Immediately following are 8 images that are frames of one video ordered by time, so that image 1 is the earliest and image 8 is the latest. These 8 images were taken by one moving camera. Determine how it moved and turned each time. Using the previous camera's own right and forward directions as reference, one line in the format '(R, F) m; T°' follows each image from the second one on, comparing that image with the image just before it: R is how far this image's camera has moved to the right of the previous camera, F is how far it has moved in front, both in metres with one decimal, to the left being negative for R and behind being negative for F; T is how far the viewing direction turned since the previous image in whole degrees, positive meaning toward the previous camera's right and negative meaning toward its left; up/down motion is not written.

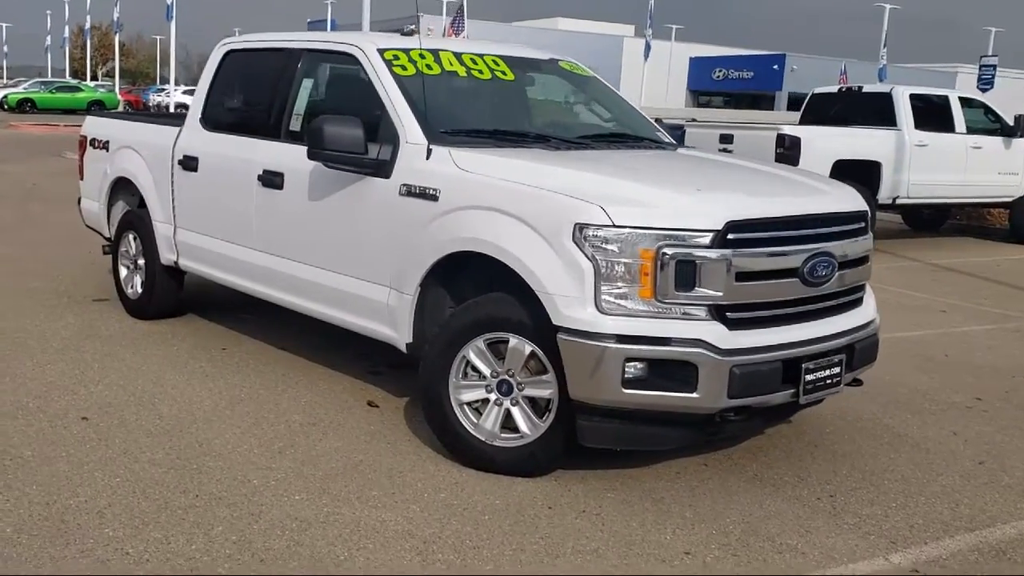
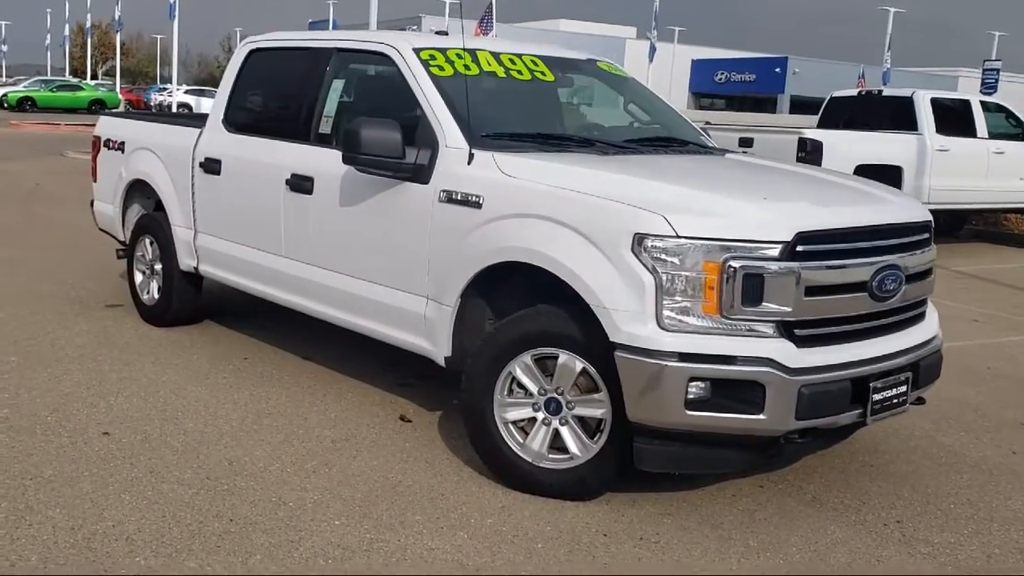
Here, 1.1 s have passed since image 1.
(-0.2, +0.2) m; 0°
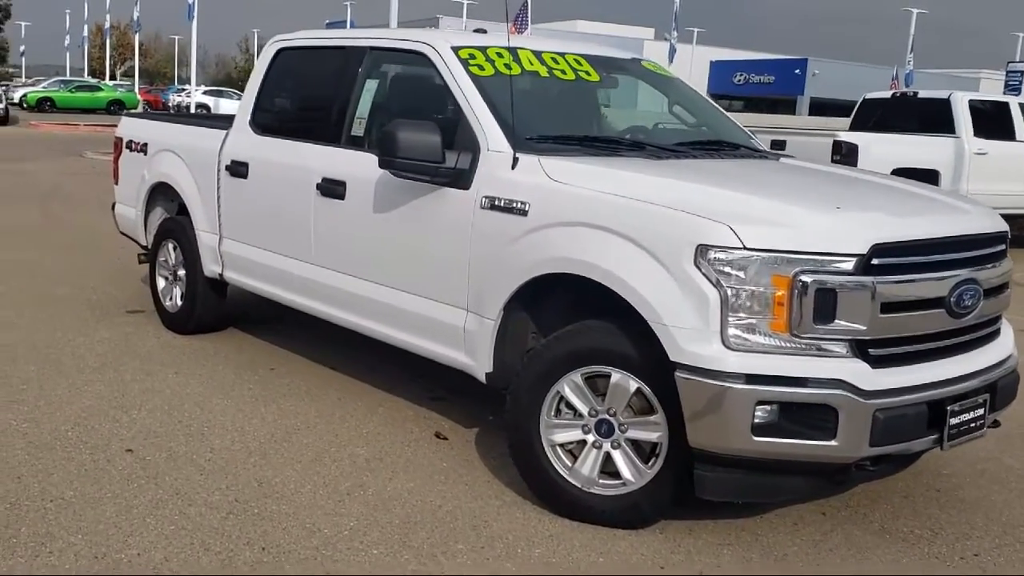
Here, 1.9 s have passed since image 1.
(-0.1, +0.3) m; -1°
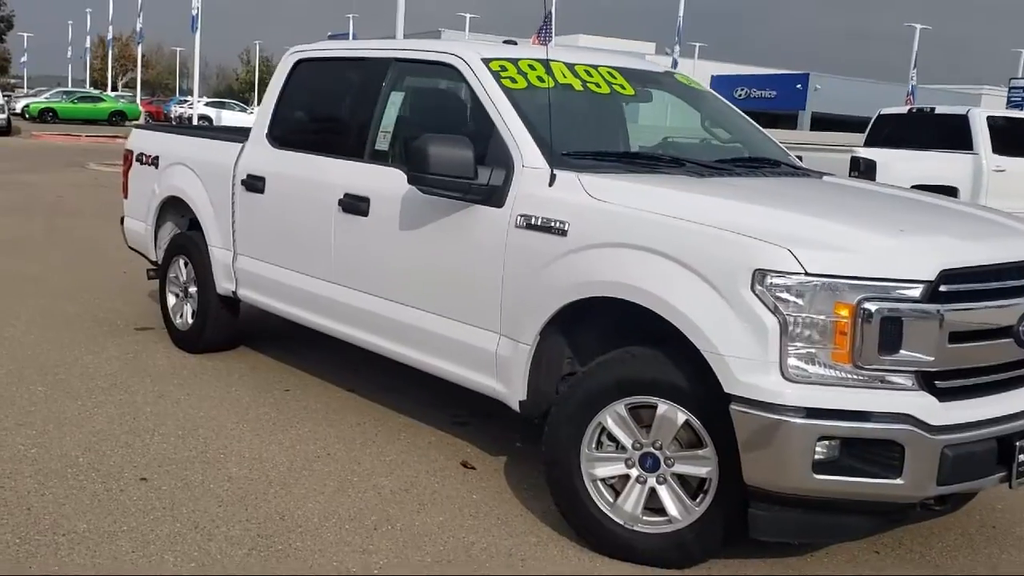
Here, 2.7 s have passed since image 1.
(-0.2, +0.2) m; 0°
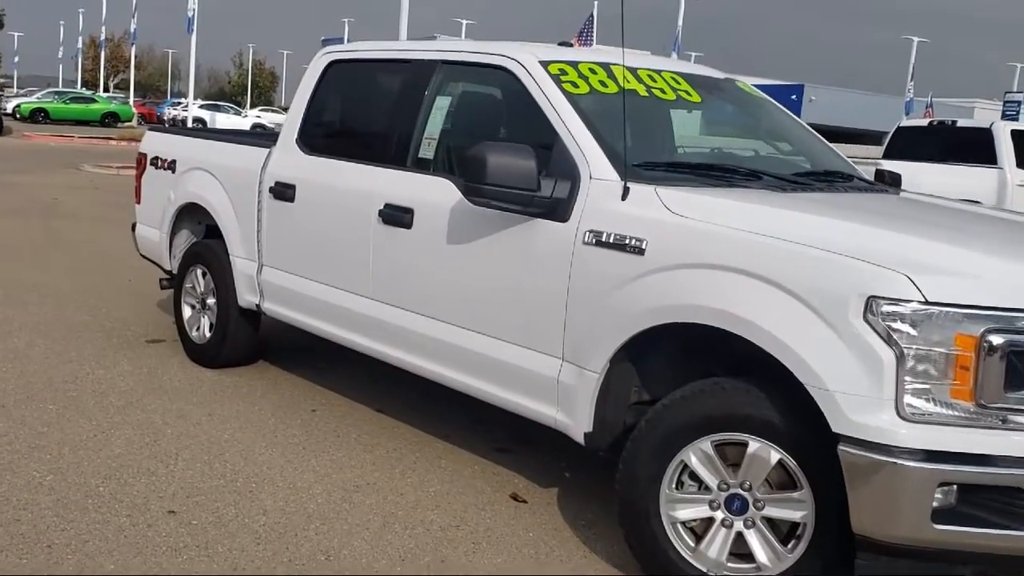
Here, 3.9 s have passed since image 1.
(-0.3, +0.3) m; +1°
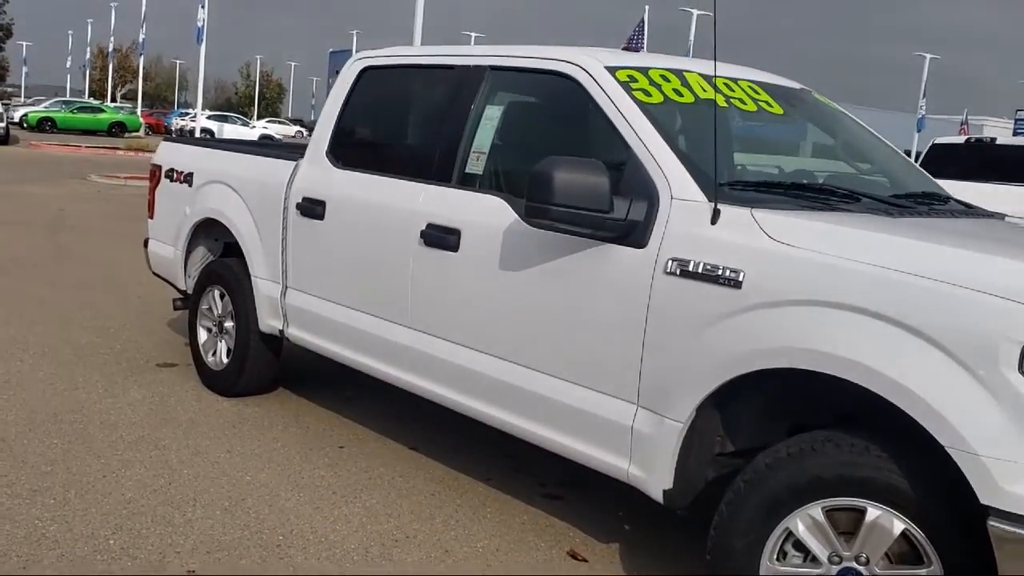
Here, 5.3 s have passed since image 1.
(-0.2, +0.5) m; 0°
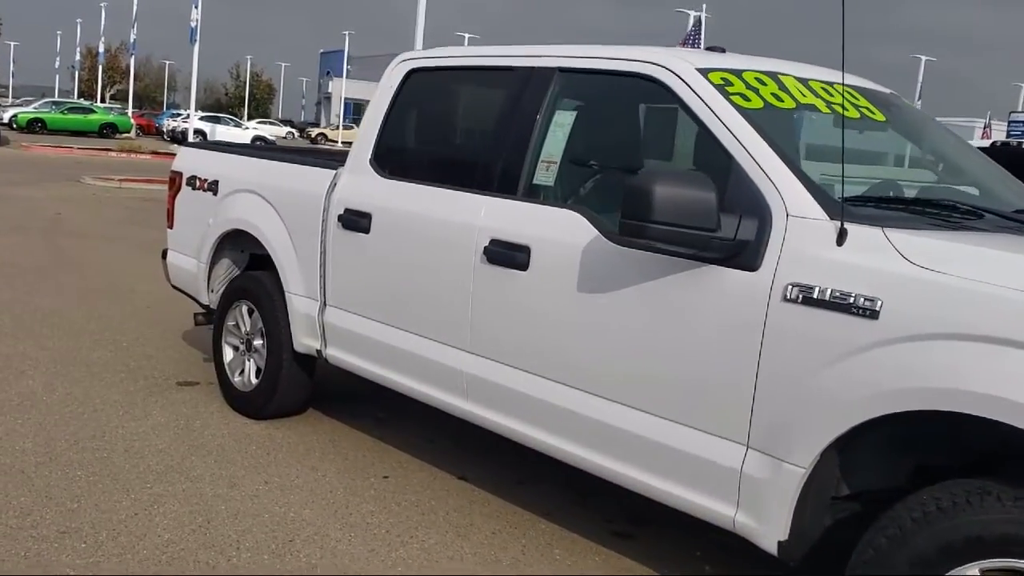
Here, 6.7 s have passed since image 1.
(-0.4, +0.4) m; +1°
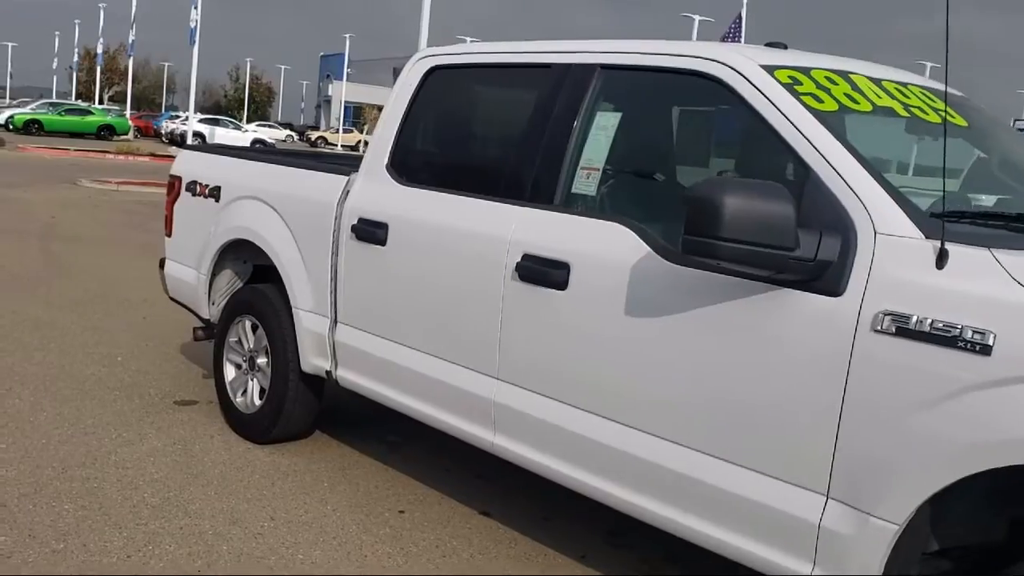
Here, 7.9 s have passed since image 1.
(-0.1, +0.4) m; 0°
